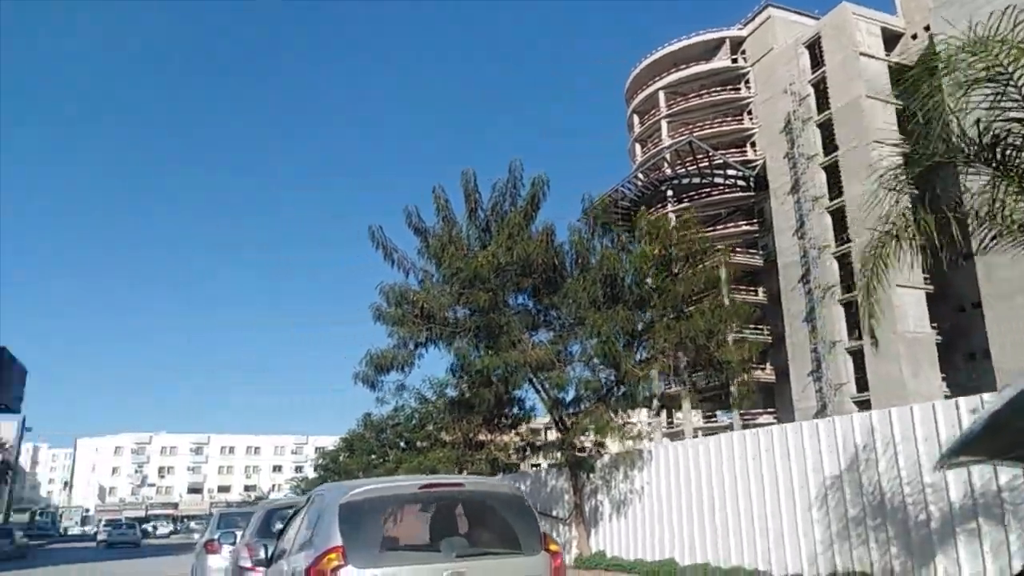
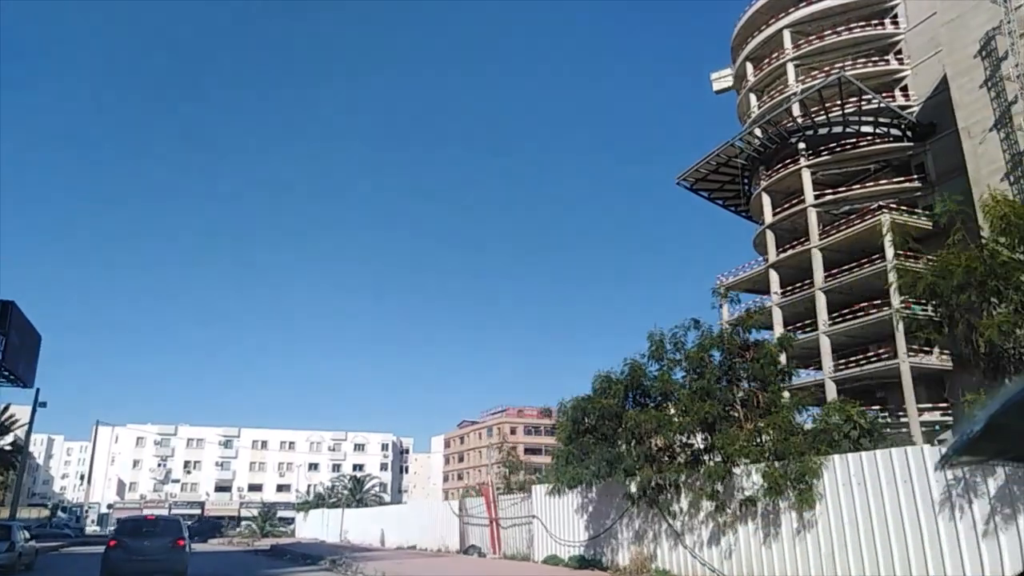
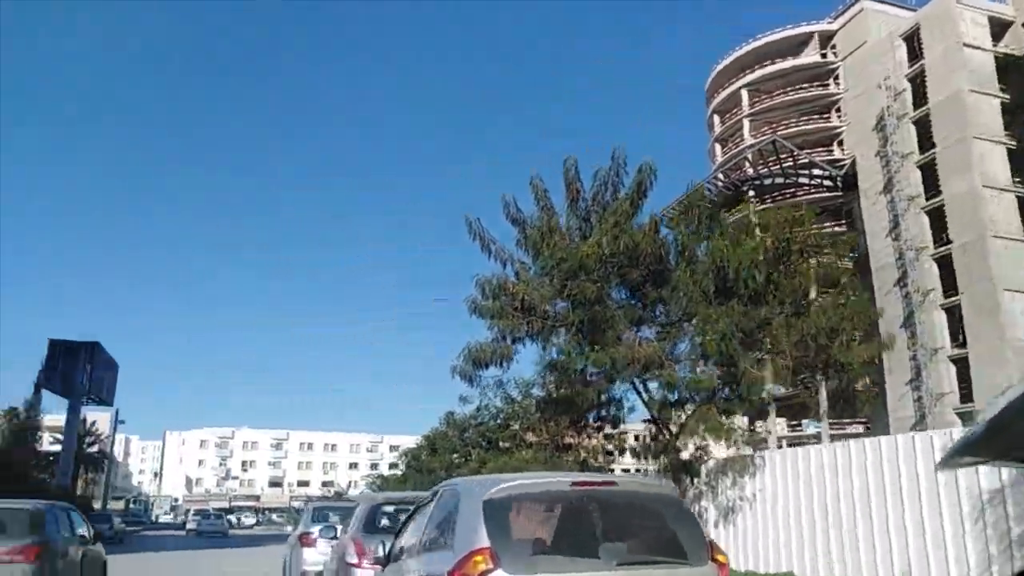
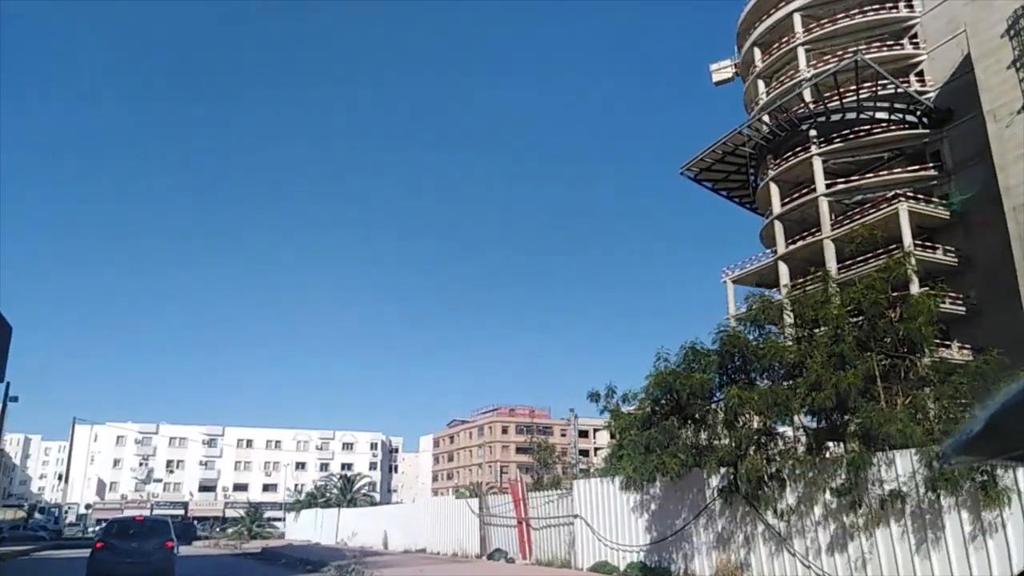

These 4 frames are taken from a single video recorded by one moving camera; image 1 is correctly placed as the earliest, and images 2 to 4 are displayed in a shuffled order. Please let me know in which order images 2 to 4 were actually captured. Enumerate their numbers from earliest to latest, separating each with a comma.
3, 2, 4
